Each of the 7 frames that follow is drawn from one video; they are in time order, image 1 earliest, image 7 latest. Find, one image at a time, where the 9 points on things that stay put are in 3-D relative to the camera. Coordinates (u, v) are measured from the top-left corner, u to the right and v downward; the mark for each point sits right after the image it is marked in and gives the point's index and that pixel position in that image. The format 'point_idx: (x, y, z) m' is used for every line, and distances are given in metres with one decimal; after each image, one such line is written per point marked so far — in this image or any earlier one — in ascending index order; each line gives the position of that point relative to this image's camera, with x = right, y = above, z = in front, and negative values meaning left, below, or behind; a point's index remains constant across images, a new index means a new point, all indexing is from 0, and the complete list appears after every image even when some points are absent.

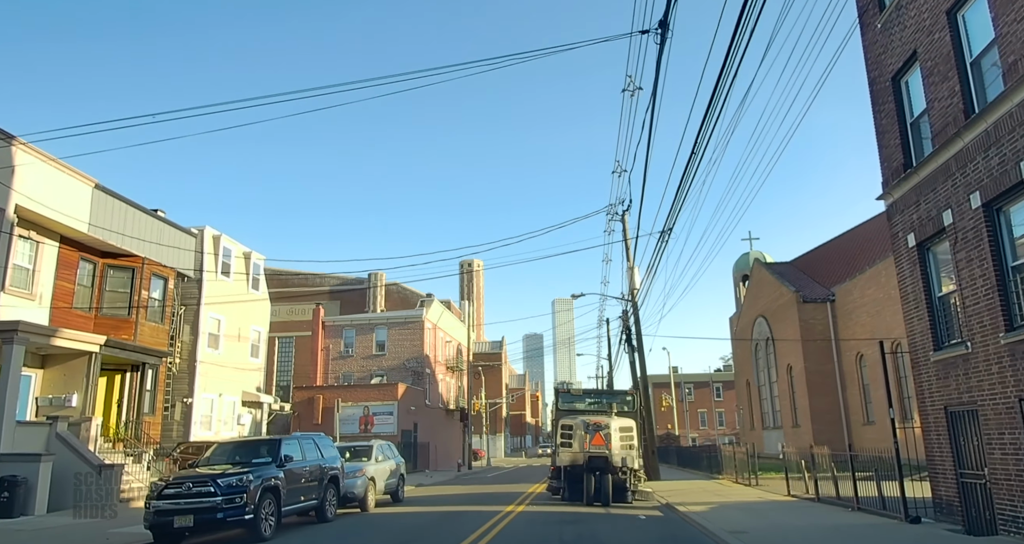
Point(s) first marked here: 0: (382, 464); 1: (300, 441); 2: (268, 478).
0: (-3.1, -4.7, +18.8) m
1: (-4.1, -3.3, +14.7) m
2: (-4.0, -3.4, +12.5) m
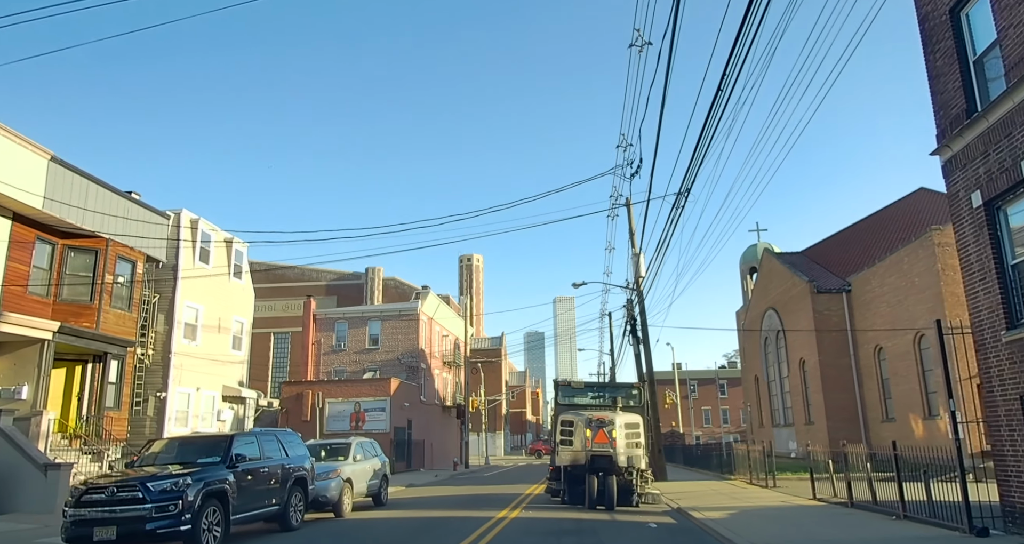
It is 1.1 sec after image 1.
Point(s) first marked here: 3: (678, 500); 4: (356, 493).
0: (-3.3, -4.3, +16.9) m
1: (-4.2, -2.8, +12.8) m
2: (-4.1, -2.9, +10.6) m
3: (+4.2, -5.7, +19.3) m
4: (-3.3, -4.7, +16.4) m
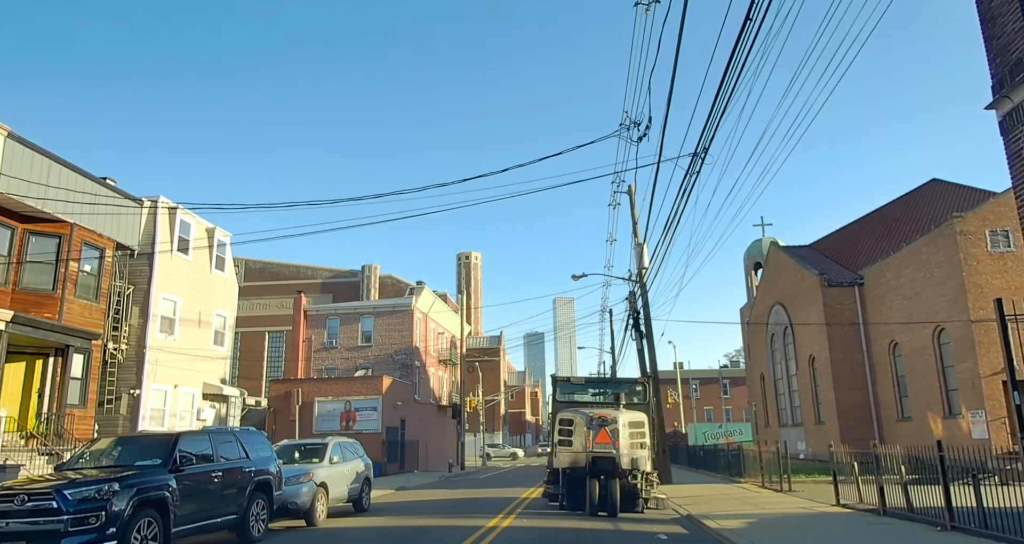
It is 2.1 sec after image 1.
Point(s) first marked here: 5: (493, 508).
0: (-3.4, -3.9, +15.4) m
1: (-4.3, -2.4, +11.3) m
2: (-4.3, -2.5, +9.1) m
3: (+4.0, -5.4, +17.8) m
4: (-3.4, -4.4, +14.8) m
5: (-0.5, -5.8, +18.8) m
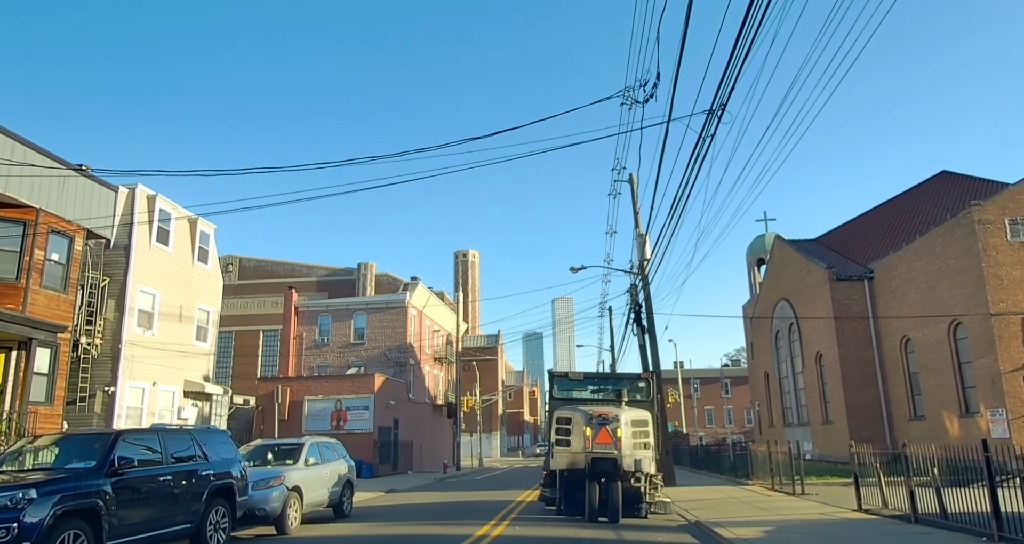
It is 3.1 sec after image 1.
0: (-3.5, -3.6, +14.1) m
1: (-4.5, -2.2, +10.0) m
2: (-4.4, -2.3, +7.8) m
3: (+3.9, -5.1, +16.5) m
4: (-3.5, -4.1, +13.5) m
5: (-0.6, -5.5, +17.5) m
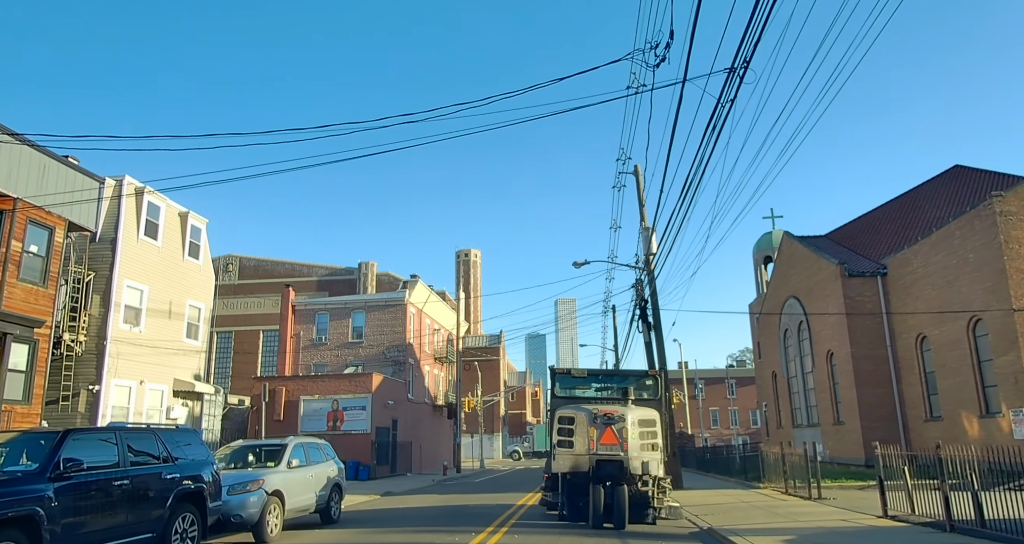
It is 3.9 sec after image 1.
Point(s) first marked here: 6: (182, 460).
0: (-3.6, -3.4, +13.1) m
1: (-4.5, -1.9, +9.0) m
2: (-4.4, -2.0, +6.9) m
3: (+3.9, -4.9, +15.5) m
4: (-3.6, -3.9, +12.6) m
5: (-0.6, -5.3, +16.6) m
6: (-4.2, -2.4, +9.8) m
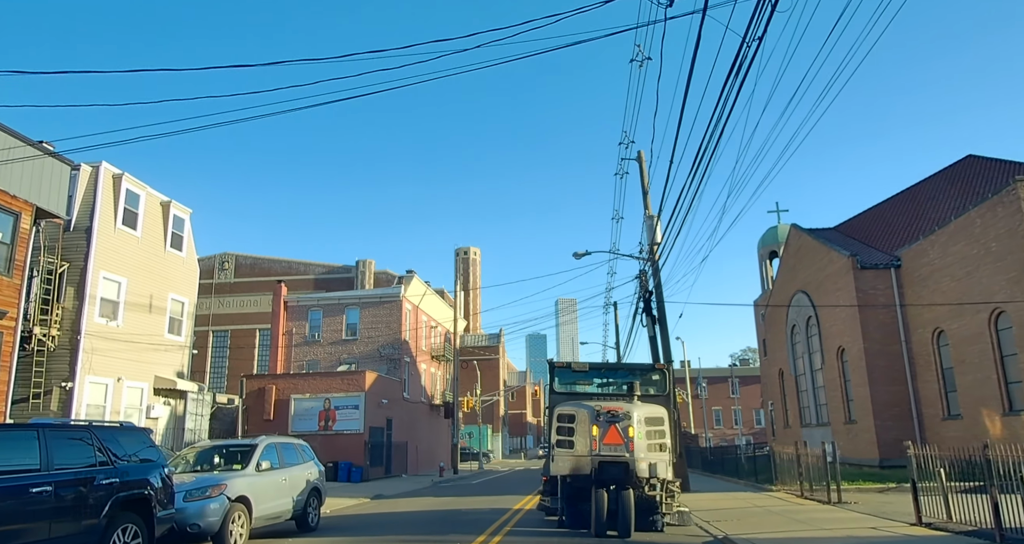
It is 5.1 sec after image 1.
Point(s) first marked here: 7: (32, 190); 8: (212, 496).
0: (-3.6, -3.2, +11.9) m
1: (-4.6, -1.7, +7.8) m
2: (-4.5, -1.8, +5.6) m
3: (+3.8, -4.6, +14.3) m
4: (-3.7, -3.6, +11.3) m
5: (-0.7, -5.0, +15.3) m
6: (-4.3, -2.1, +8.6) m
7: (-12.1, +2.0, +19.5) m
8: (-3.9, -2.9, +10.1) m
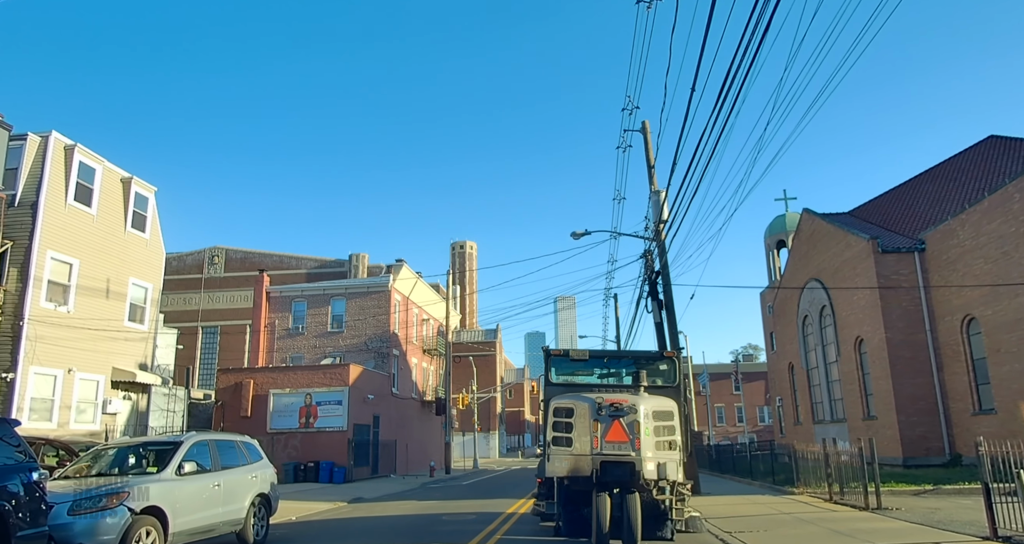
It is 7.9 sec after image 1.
0: (-3.9, -2.6, +9.7) m
1: (-4.8, -1.2, +5.6) m
2: (-4.7, -1.3, +3.4) m
3: (+3.6, -4.1, +12.1) m
4: (-3.9, -3.1, +9.2) m
5: (-0.9, -4.5, +13.1) m
6: (-4.5, -1.6, +6.4) m
7: (-12.3, +2.6, +17.3) m
8: (-4.1, -2.4, +8.0) m
